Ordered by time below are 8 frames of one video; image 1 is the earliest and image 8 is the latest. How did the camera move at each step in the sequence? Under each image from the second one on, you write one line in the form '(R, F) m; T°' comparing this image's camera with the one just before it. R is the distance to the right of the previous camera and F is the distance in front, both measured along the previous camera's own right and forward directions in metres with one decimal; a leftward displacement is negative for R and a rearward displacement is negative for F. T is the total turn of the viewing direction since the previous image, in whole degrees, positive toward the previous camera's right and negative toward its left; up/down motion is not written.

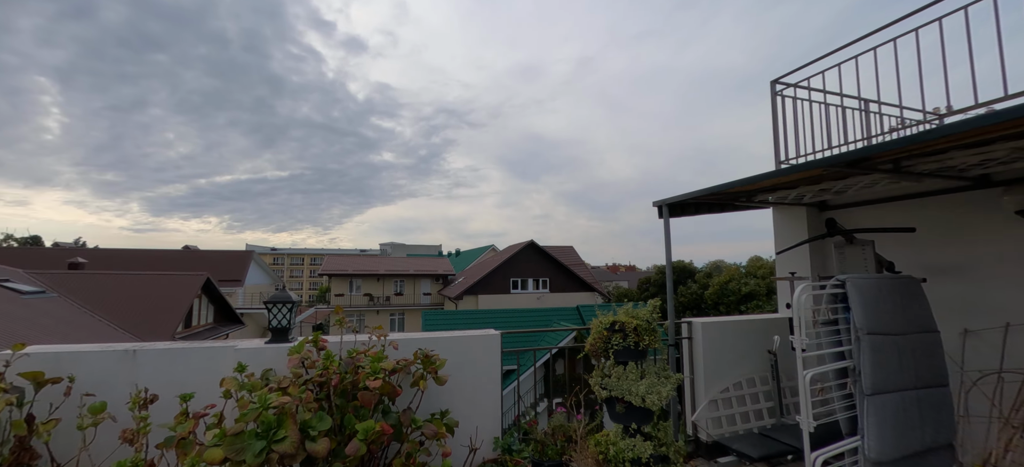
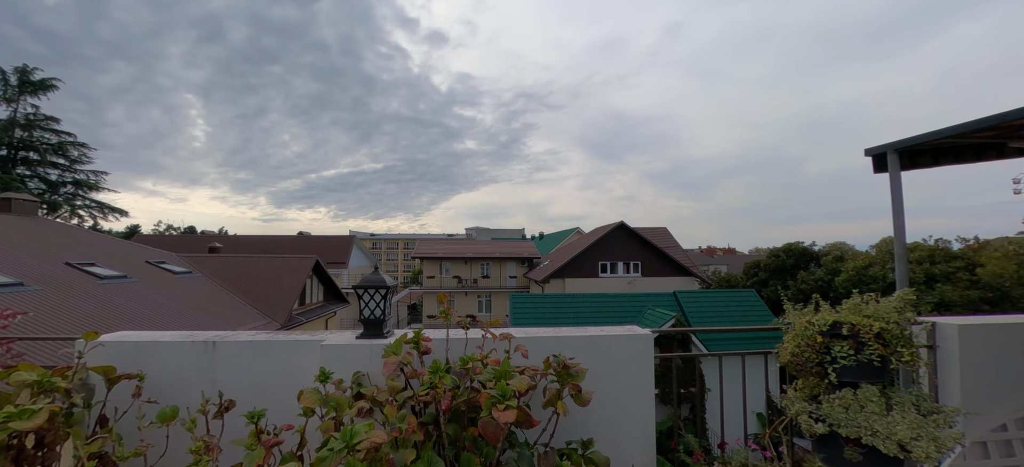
(-0.3, +0.6) m; -11°
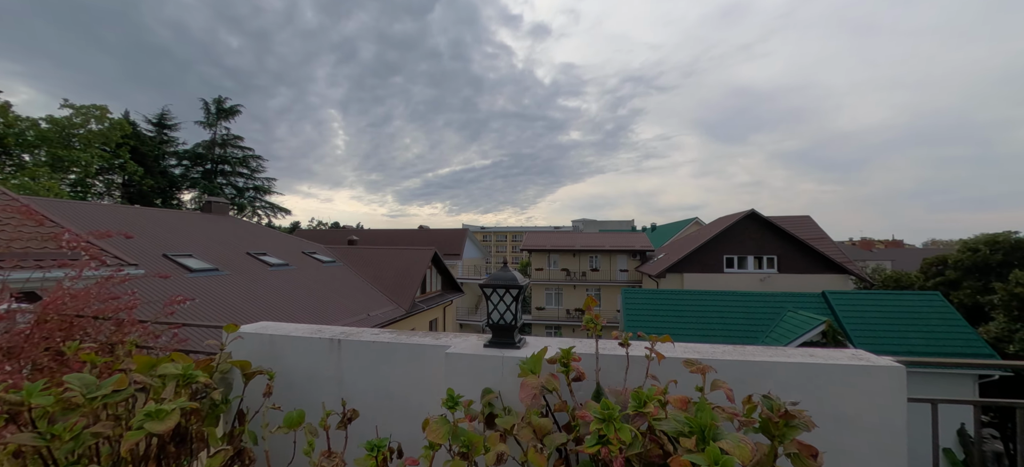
(-0.2, +0.3) m; -14°
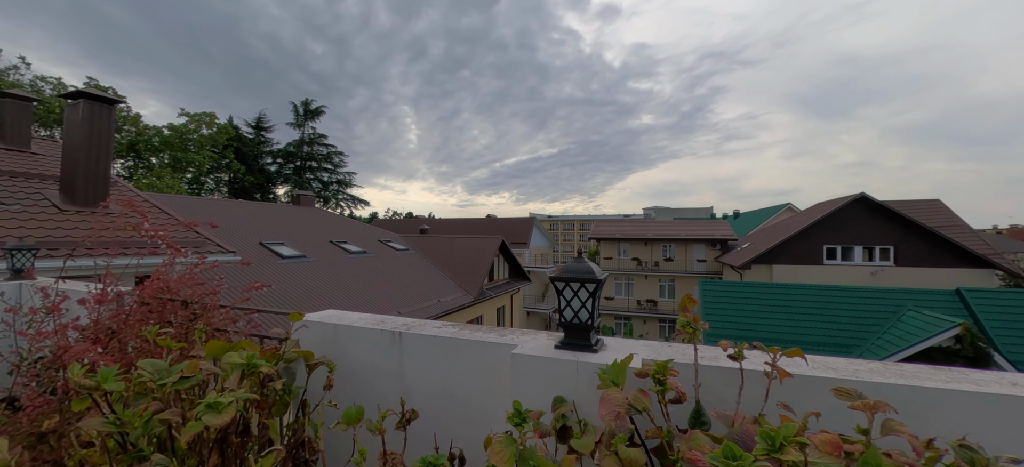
(0.0, +0.2) m; -9°
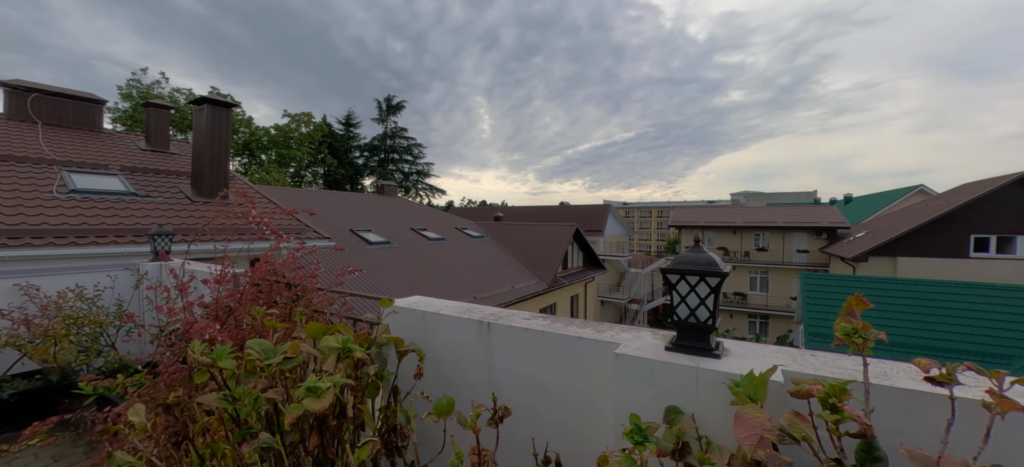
(-0.1, +0.1) m; -10°
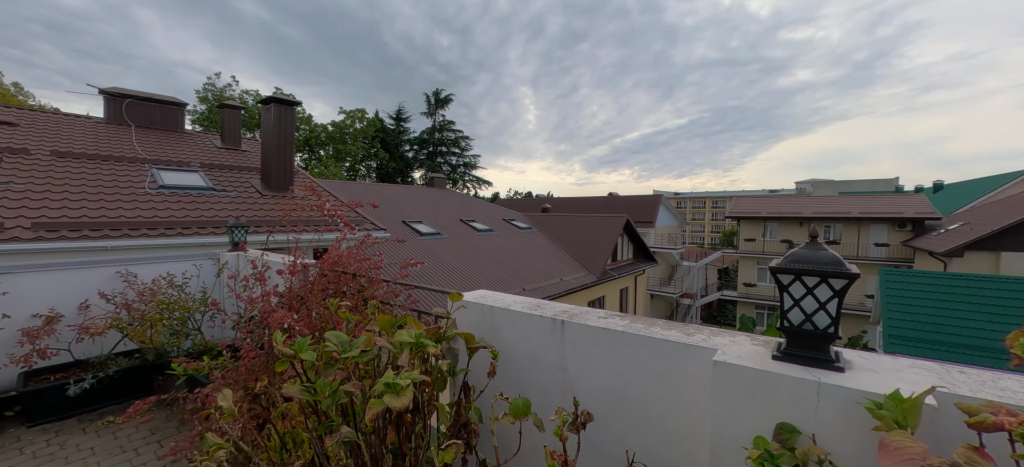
(-0.1, +0.1) m; -6°
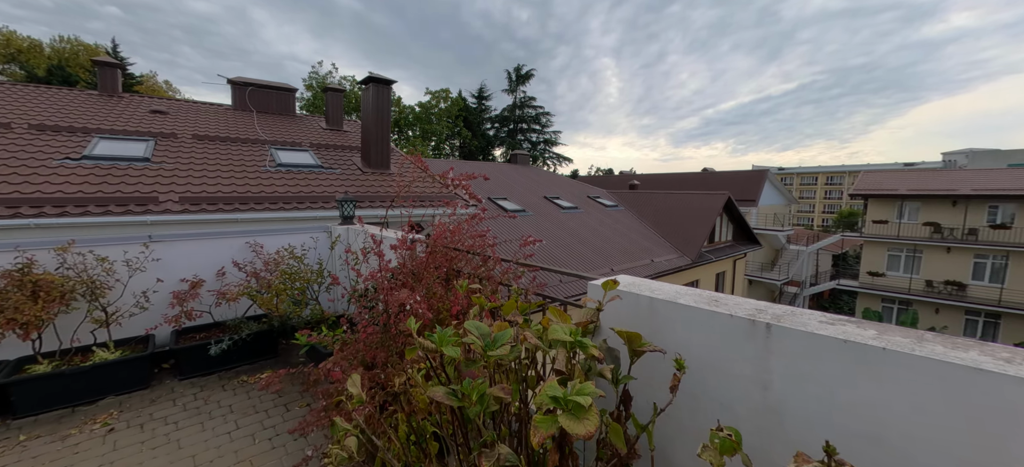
(-0.3, +0.3) m; -11°
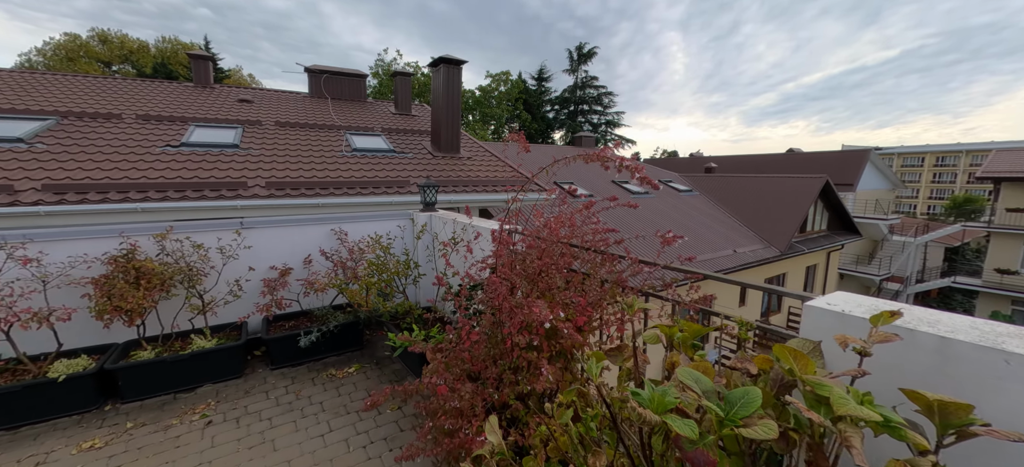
(-0.3, +0.3) m; -8°
